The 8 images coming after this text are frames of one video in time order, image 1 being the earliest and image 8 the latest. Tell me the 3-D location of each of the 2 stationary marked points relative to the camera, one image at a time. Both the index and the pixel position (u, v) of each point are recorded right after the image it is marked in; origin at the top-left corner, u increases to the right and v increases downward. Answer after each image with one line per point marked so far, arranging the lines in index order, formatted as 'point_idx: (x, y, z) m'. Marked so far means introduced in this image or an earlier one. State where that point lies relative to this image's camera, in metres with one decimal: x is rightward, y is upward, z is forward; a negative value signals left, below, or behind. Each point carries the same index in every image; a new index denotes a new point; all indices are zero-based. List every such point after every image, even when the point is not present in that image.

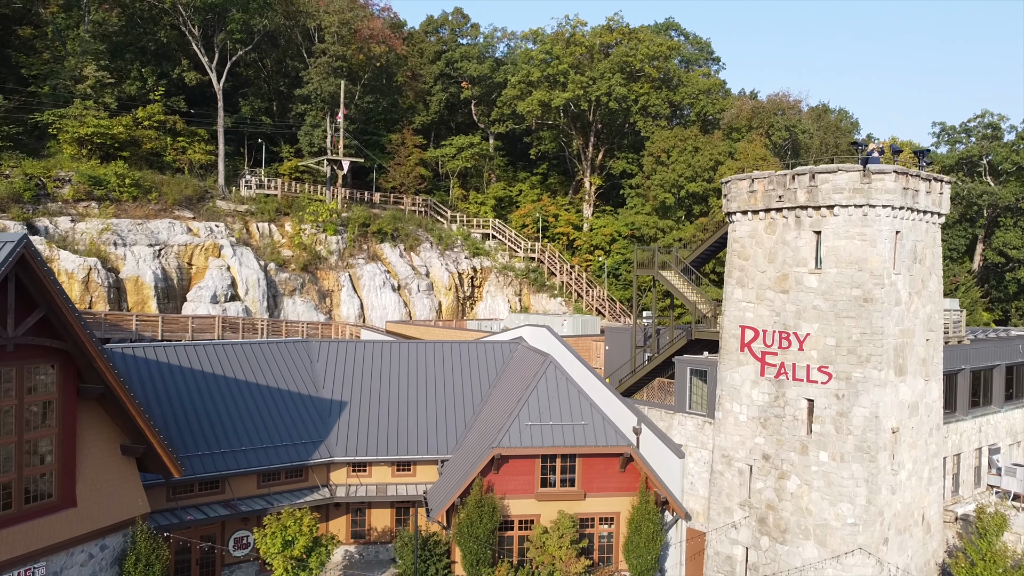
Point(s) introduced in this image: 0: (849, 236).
0: (+7.4, +1.1, +18.2) m
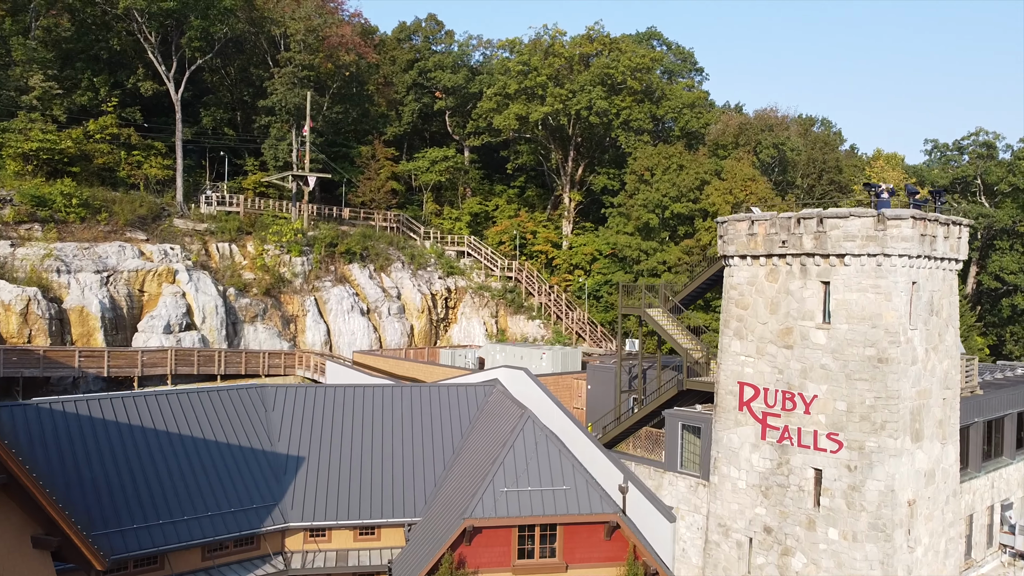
0: (+6.9, 0.0, +16.4) m
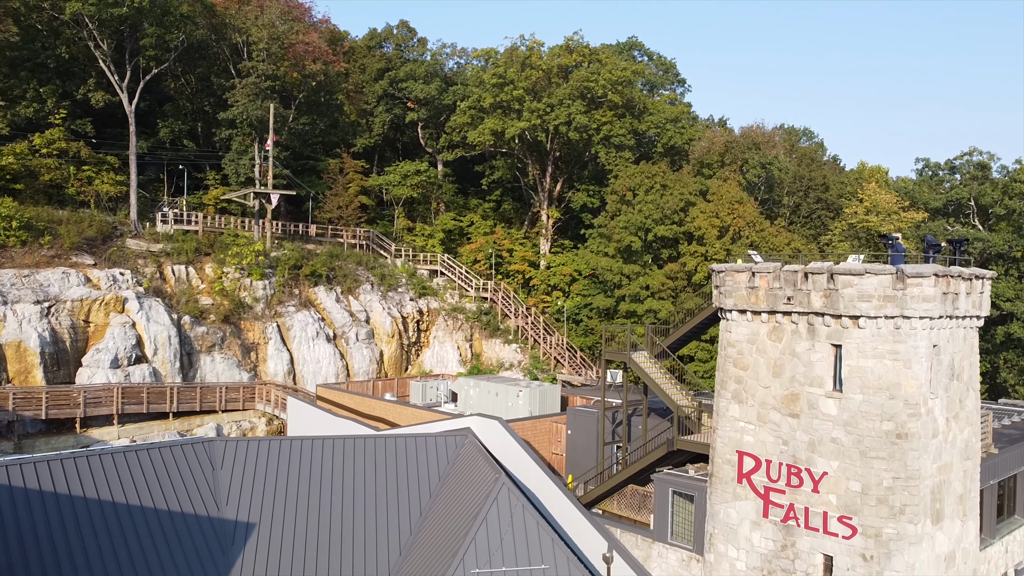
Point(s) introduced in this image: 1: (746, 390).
0: (+6.4, -1.2, +14.5) m
1: (+4.6, -2.0, +16.3) m
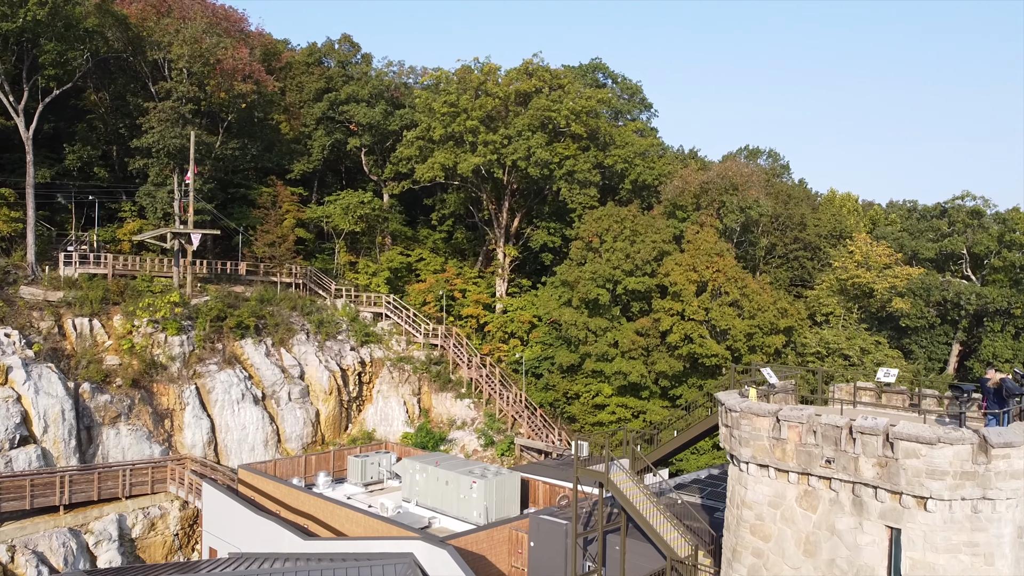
0: (+5.8, -3.4, +11.0) m
1: (+3.9, -4.3, +12.6) m
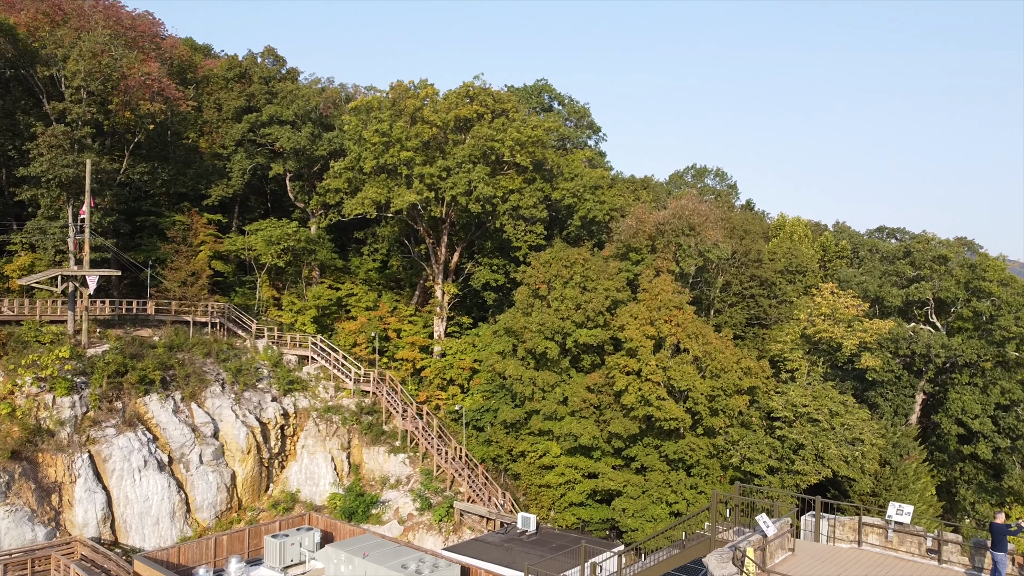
0: (+5.2, -5.3, +8.3) m
1: (+3.1, -6.1, +9.9) m
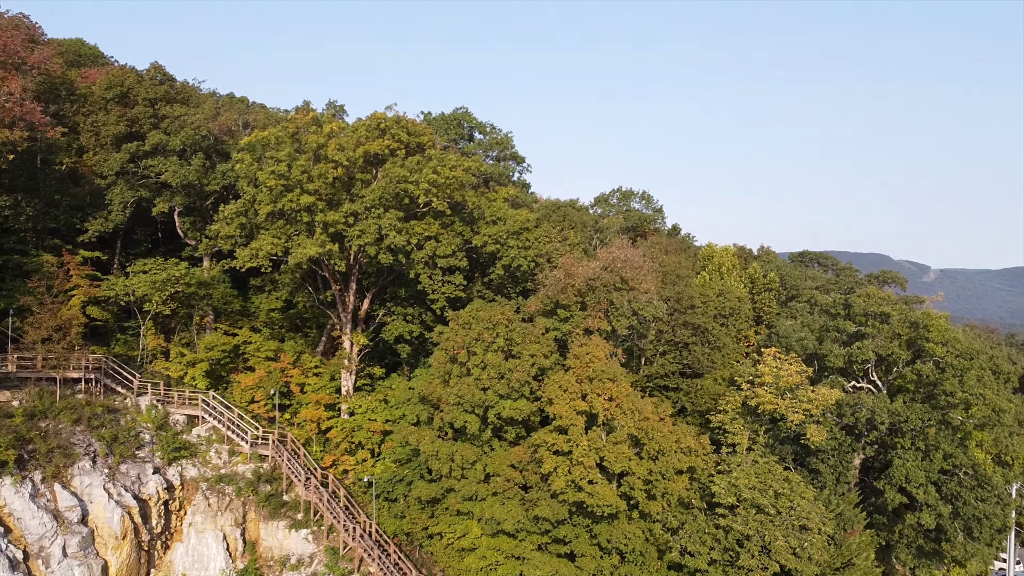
0: (+4.5, -7.4, +5.8) m
1: (+2.3, -8.2, +7.1) m
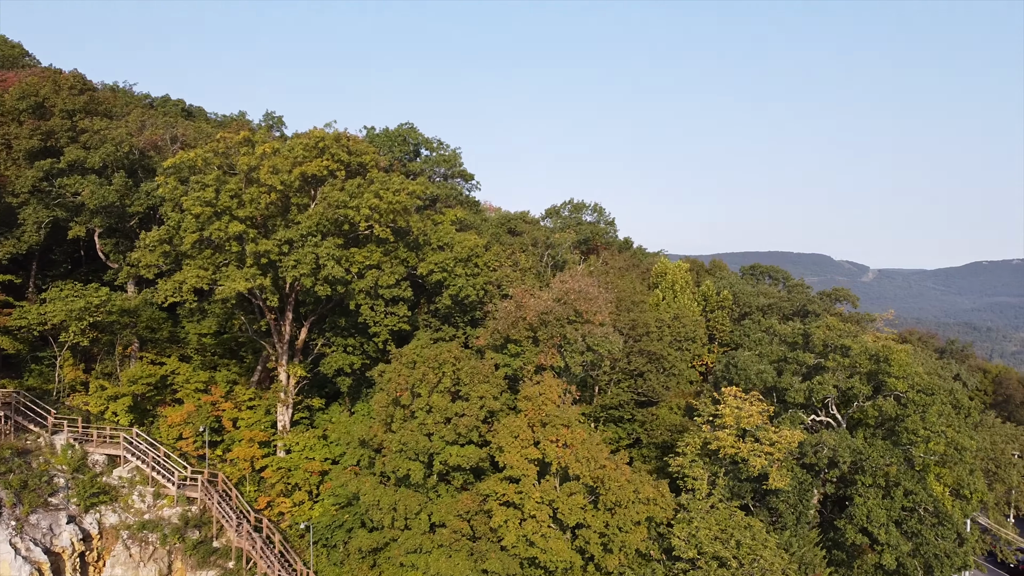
0: (+4.2, -8.5, +4.4) m
1: (+1.9, -9.4, +5.6) m
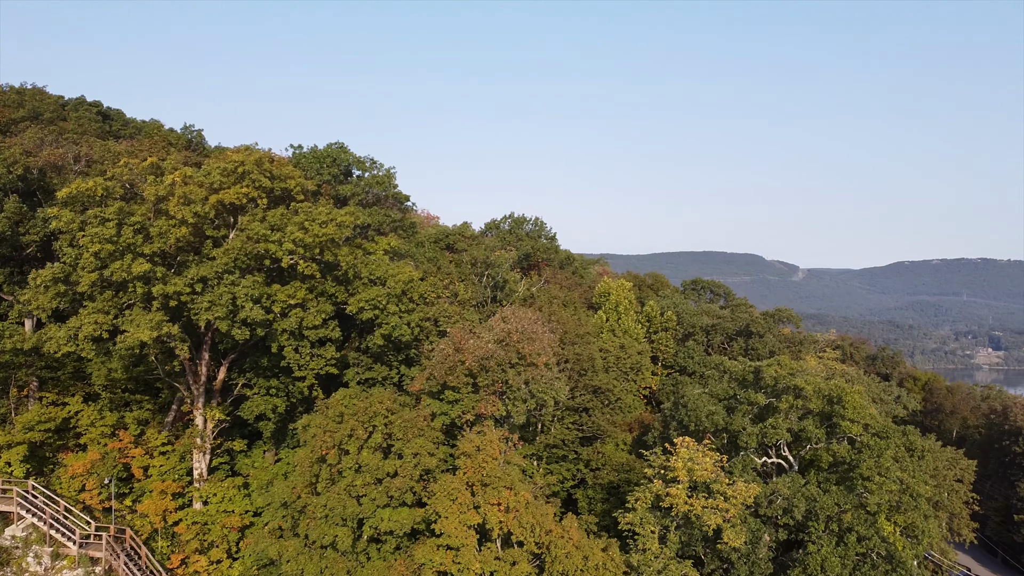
0: (+4.0, -9.8, +2.8) m
1: (+1.6, -10.7, +3.8) m
